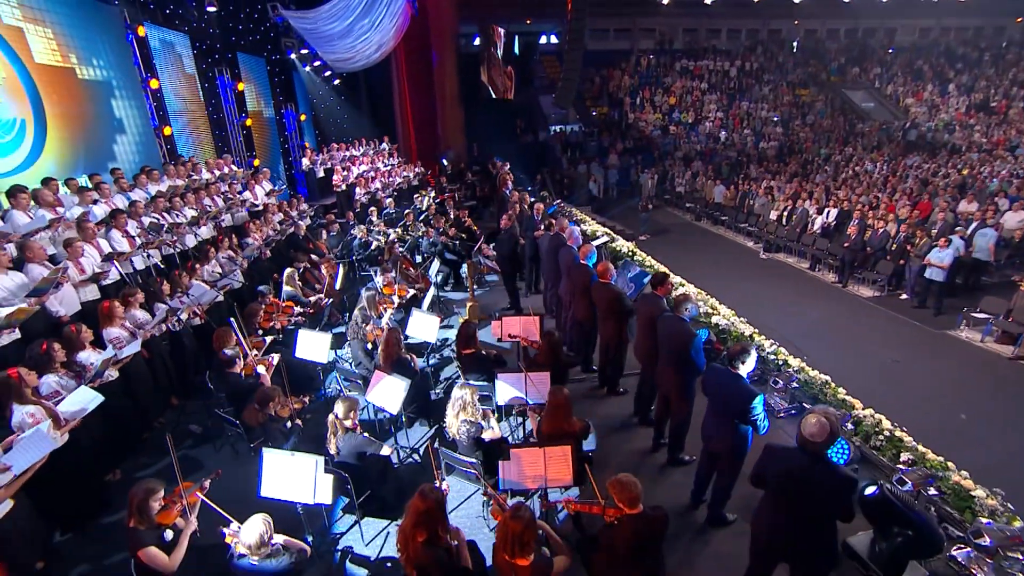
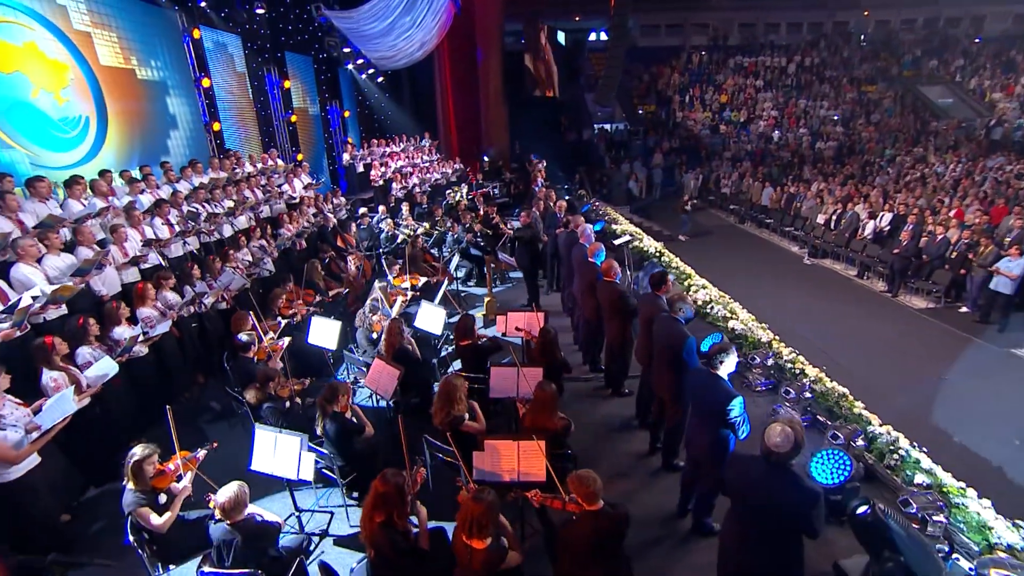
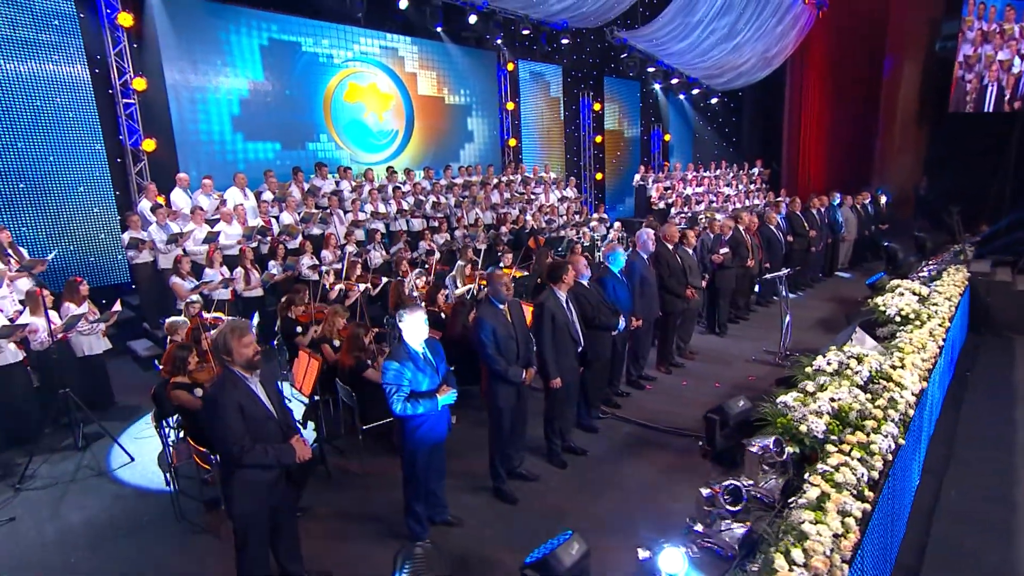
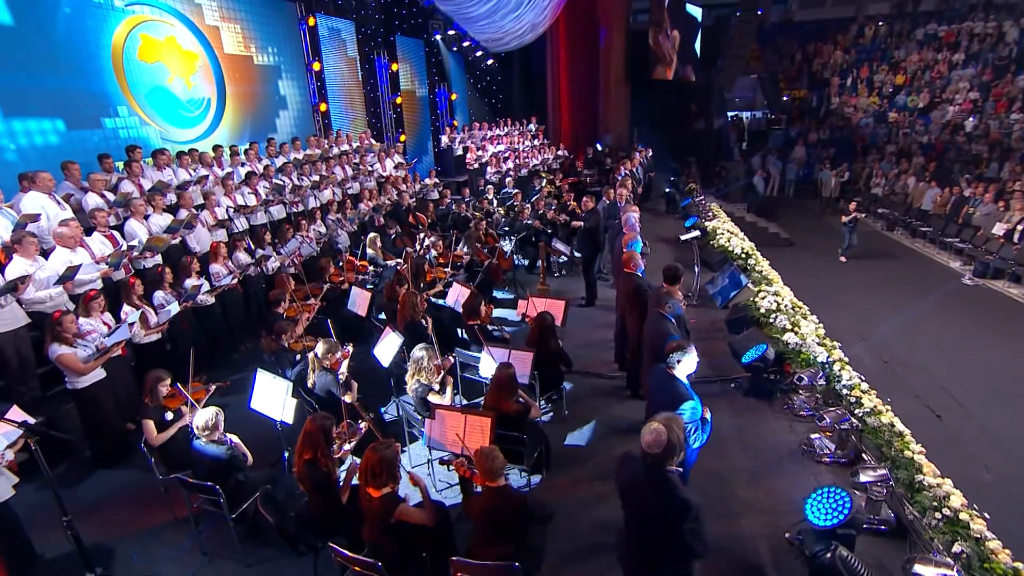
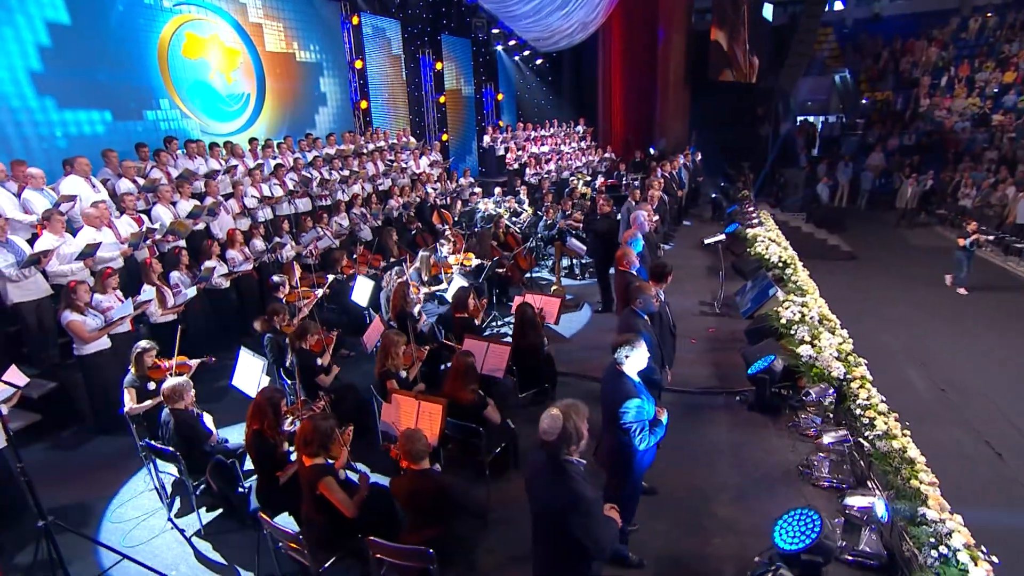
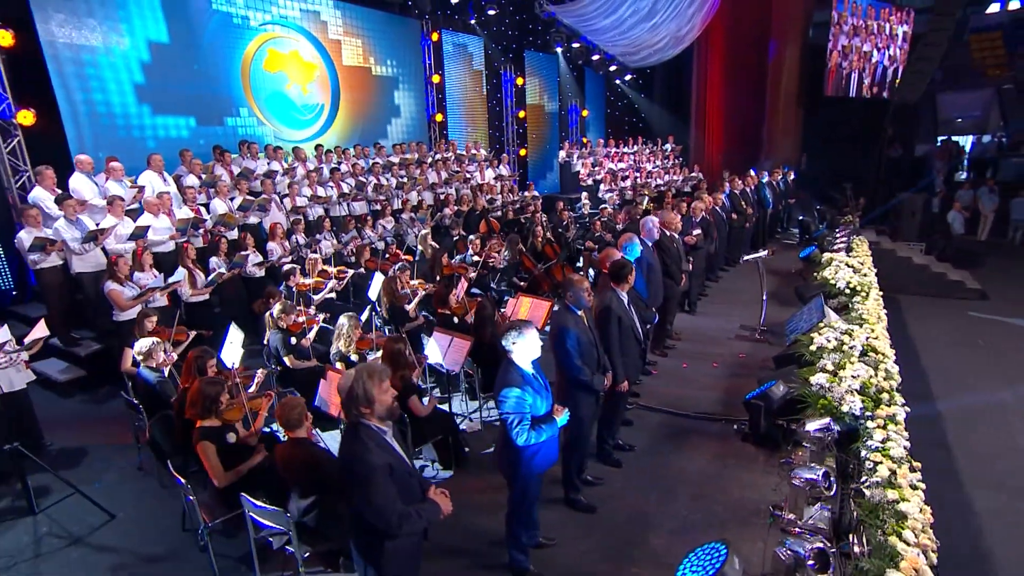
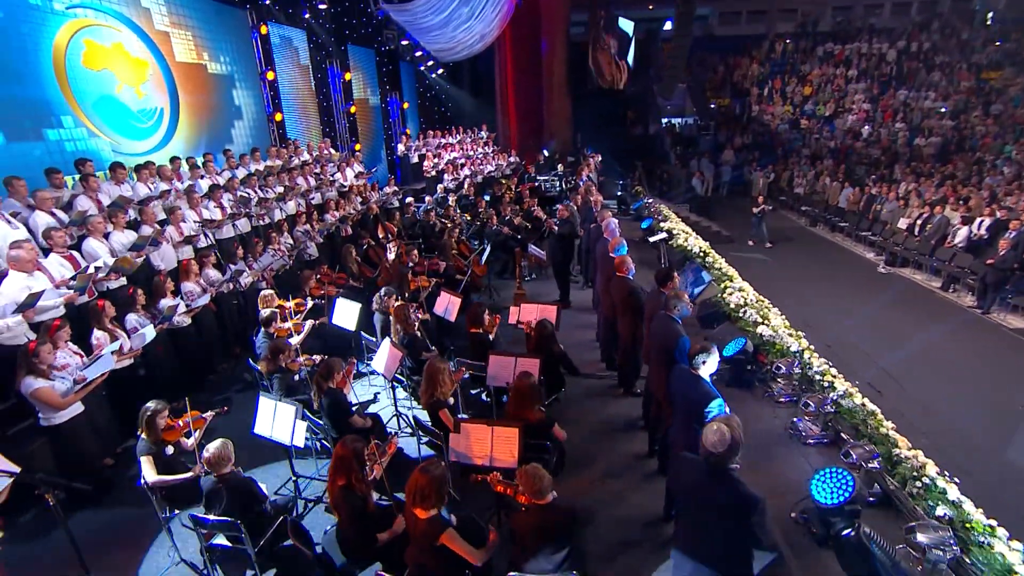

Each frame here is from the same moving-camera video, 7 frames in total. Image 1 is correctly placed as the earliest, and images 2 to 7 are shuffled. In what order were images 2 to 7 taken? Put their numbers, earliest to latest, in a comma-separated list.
2, 7, 4, 5, 6, 3
